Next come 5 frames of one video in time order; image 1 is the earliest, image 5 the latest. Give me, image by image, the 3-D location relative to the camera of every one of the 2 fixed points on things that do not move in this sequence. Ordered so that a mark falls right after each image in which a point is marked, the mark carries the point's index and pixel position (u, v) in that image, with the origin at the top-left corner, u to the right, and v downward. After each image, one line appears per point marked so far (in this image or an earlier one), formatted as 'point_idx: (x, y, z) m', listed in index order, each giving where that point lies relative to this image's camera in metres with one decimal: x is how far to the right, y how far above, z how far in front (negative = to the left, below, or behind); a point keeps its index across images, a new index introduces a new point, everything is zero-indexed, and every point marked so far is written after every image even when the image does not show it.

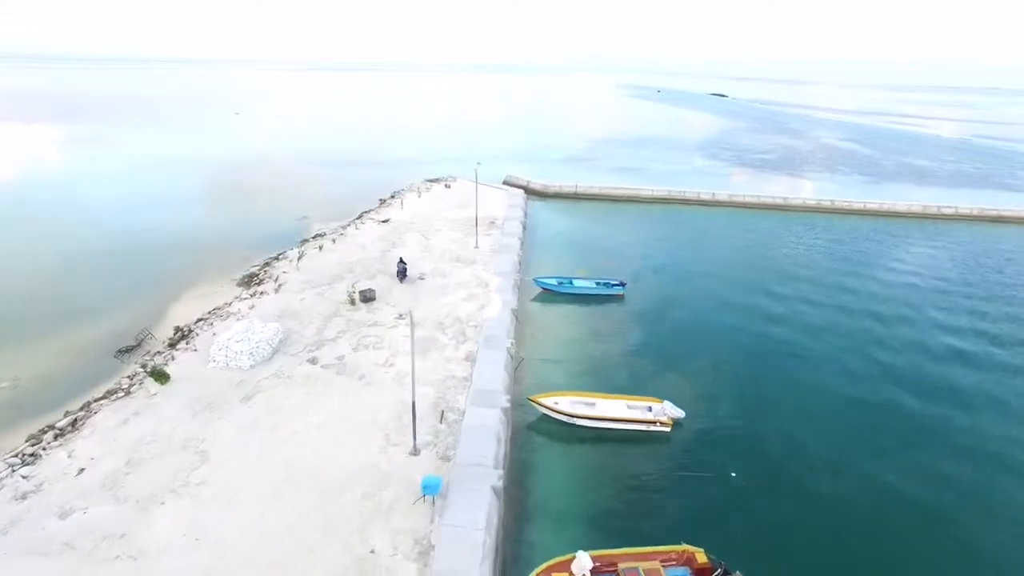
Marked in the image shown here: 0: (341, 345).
0: (-5.1, -1.7, +17.0) m
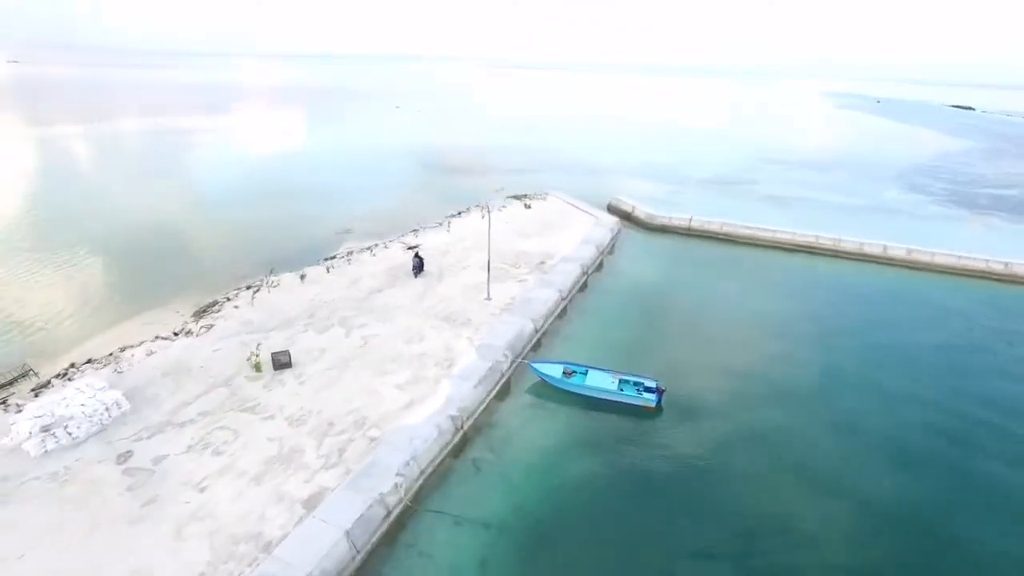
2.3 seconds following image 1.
0: (-7.4, -3.4, +12.6) m
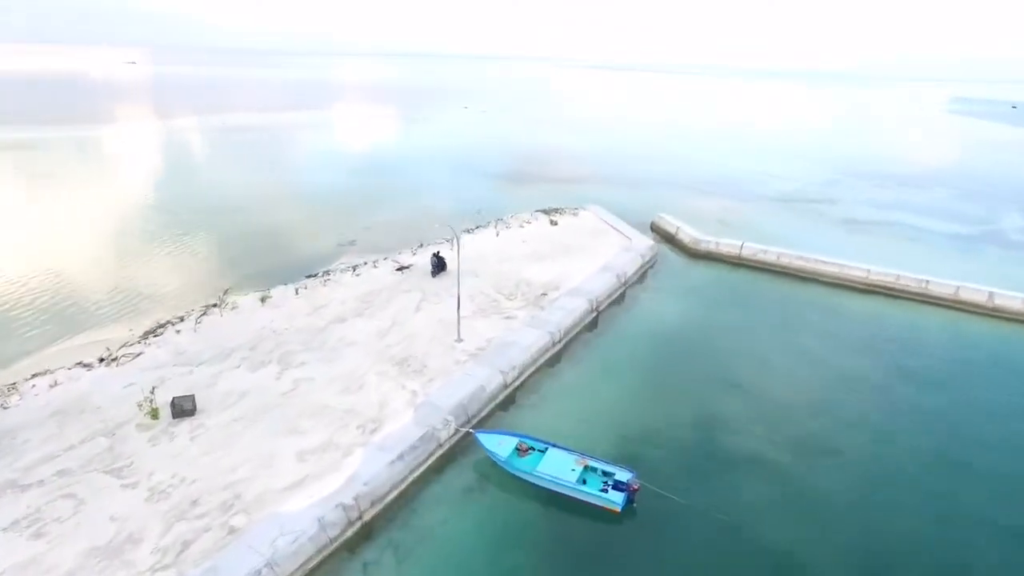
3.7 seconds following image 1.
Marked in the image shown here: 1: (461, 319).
0: (-9.4, -4.1, +10.7) m
1: (-1.7, -1.1, +18.5) m
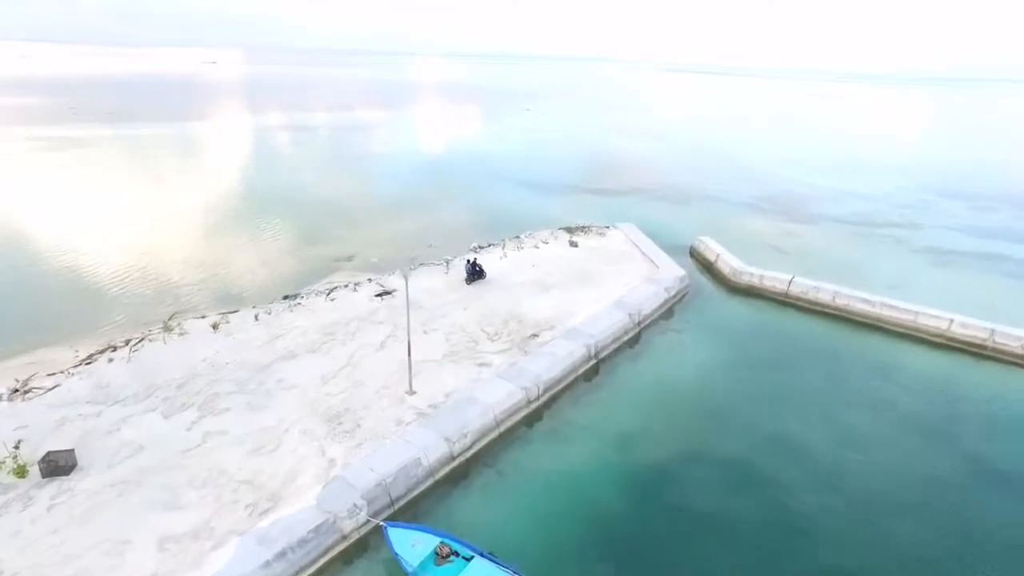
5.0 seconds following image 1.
0: (-11.3, -4.8, +9.1) m
1: (-2.5, -2.2, +15.8) m
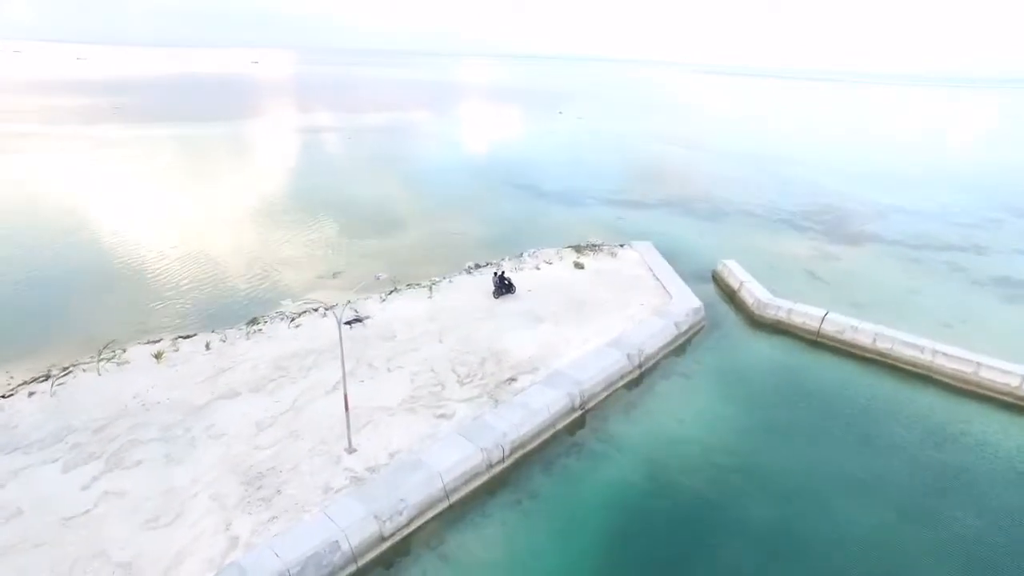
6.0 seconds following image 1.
0: (-12.7, -5.4, +7.6) m
1: (-3.3, -3.1, +13.7) m
